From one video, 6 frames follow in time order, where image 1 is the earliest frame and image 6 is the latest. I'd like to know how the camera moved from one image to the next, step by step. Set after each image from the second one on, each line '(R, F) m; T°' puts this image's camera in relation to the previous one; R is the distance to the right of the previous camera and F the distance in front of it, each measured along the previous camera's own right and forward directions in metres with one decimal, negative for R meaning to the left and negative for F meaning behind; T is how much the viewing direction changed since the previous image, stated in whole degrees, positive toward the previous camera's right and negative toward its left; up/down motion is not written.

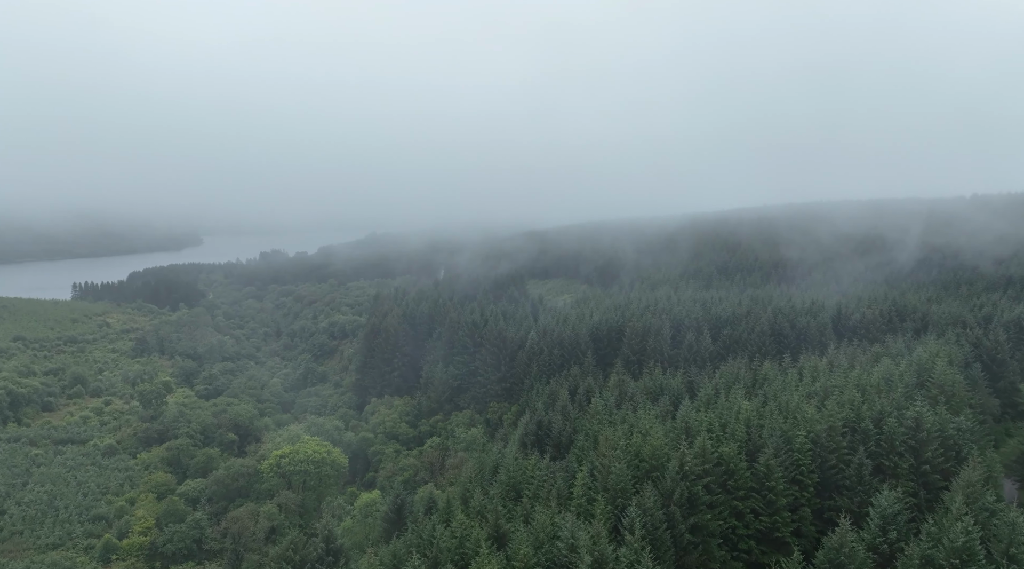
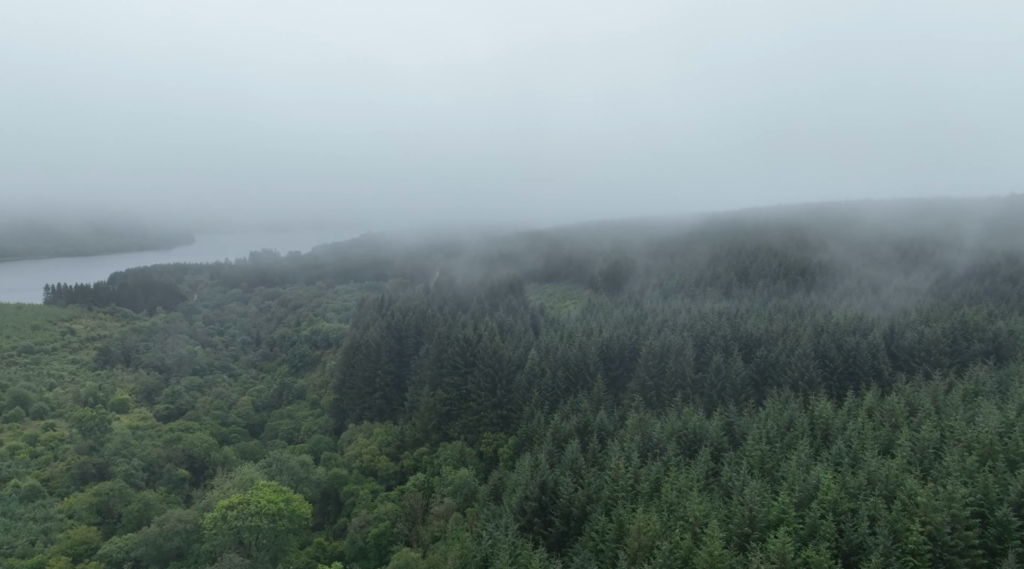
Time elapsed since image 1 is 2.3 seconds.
(+0.1, +10.5) m; 0°
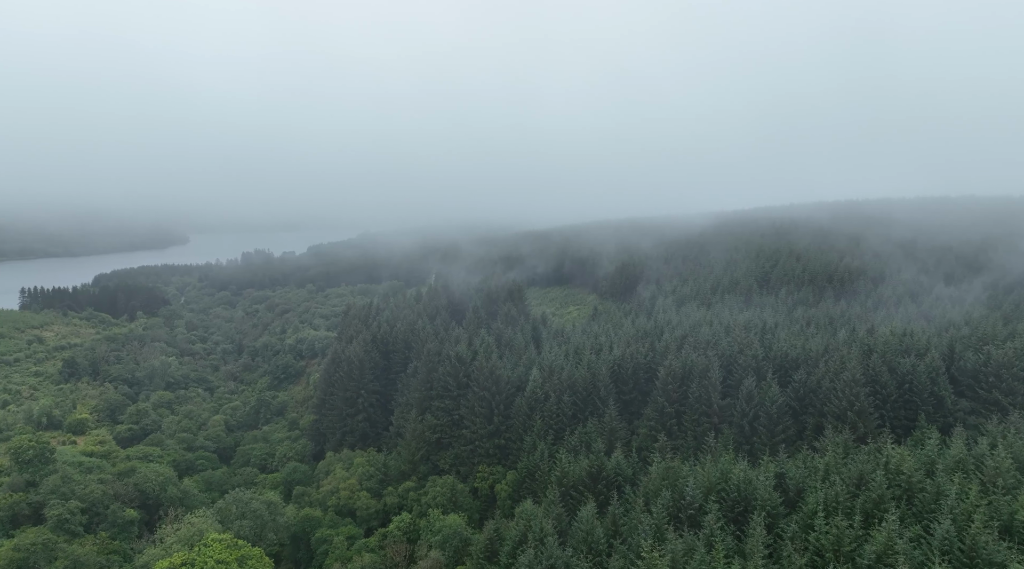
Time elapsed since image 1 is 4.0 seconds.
(+0.1, +8.5) m; 0°
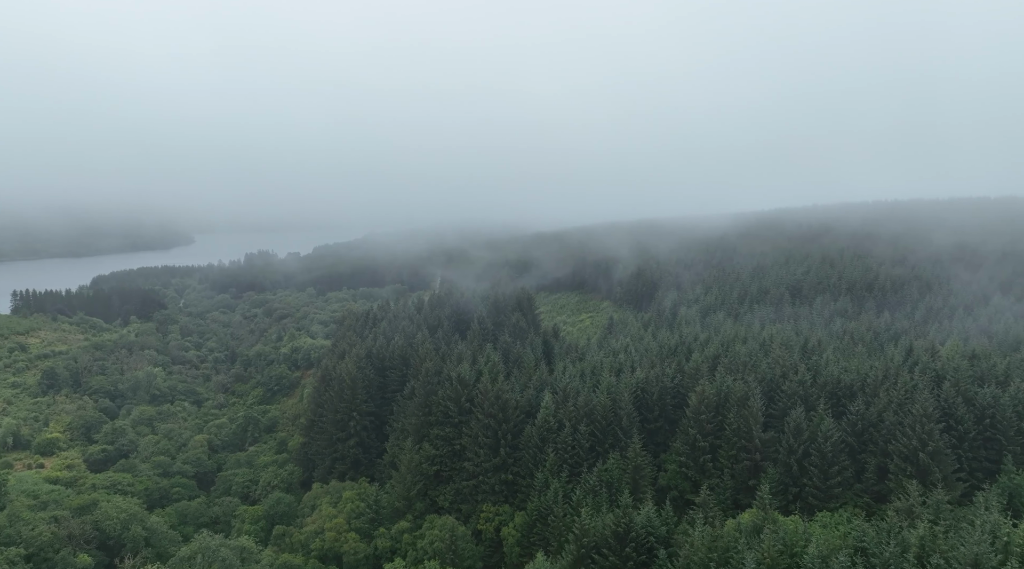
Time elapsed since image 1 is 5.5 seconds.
(-0.1, +7.3) m; -1°
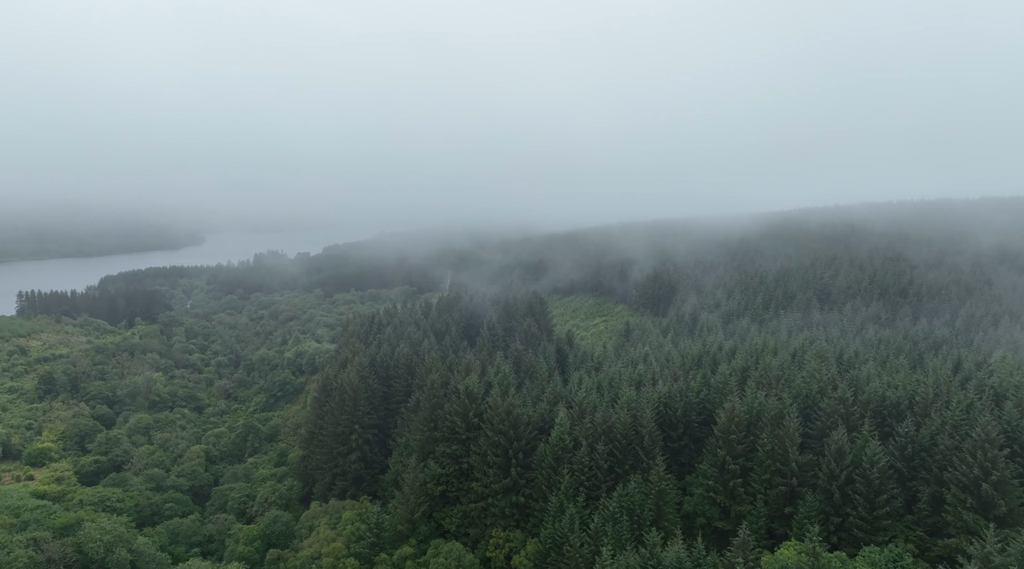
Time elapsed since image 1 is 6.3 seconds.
(-0.1, +4.0) m; -1°
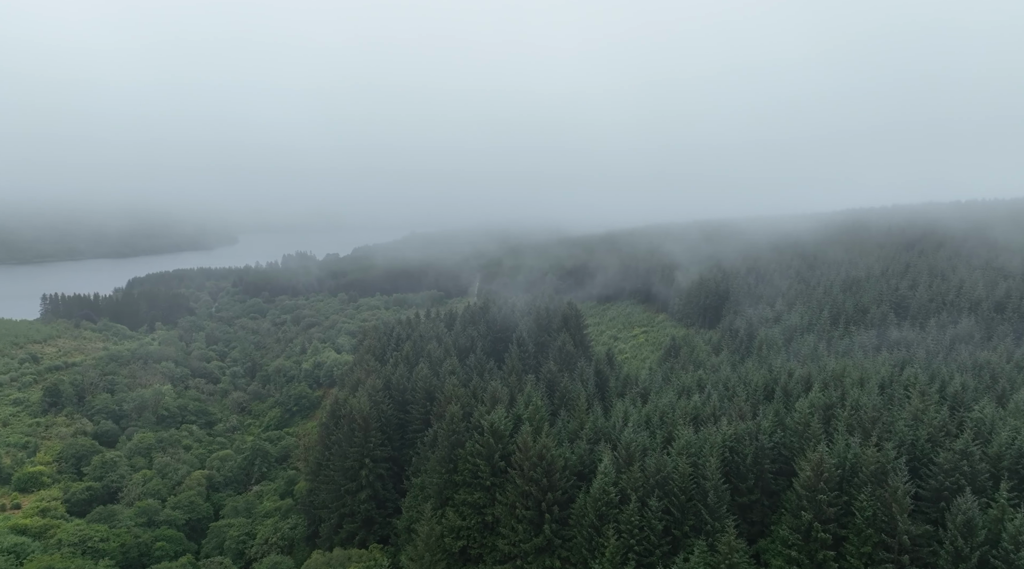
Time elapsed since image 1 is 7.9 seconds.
(-0.2, +8.1) m; -3°
